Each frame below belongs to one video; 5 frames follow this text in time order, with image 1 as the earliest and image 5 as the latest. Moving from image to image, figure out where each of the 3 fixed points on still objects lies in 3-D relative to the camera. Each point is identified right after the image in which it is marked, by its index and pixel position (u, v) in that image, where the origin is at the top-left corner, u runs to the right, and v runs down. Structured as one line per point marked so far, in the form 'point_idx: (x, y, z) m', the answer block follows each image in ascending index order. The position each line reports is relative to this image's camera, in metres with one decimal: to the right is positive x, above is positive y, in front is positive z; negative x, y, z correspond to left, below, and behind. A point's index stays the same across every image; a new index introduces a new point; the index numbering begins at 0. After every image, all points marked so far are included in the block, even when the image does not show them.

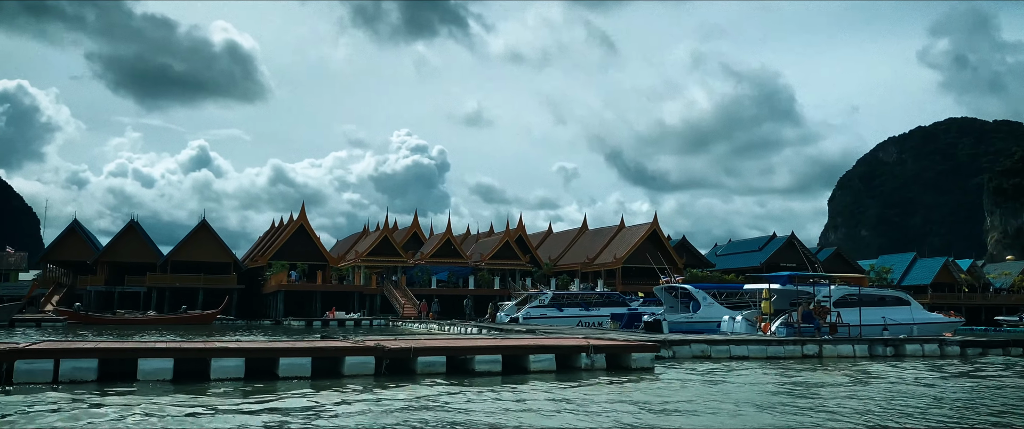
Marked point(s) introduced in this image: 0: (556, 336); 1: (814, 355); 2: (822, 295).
0: (+1.2, -2.9, +19.5) m
1: (+6.0, -2.8, +16.4) m
2: (+7.5, -1.9, +19.8) m
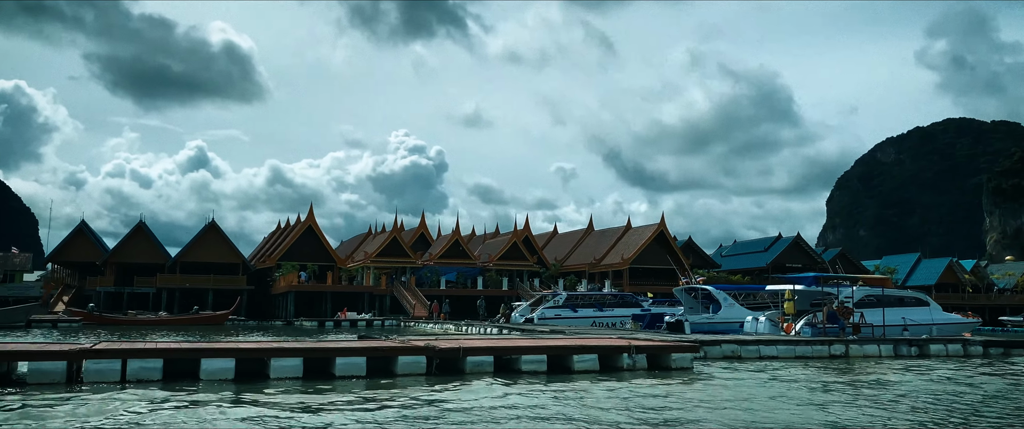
0: (+1.8, -2.9, +19.8) m
1: (+6.6, -2.8, +16.7) m
2: (+8.1, -2.0, +20.1) m
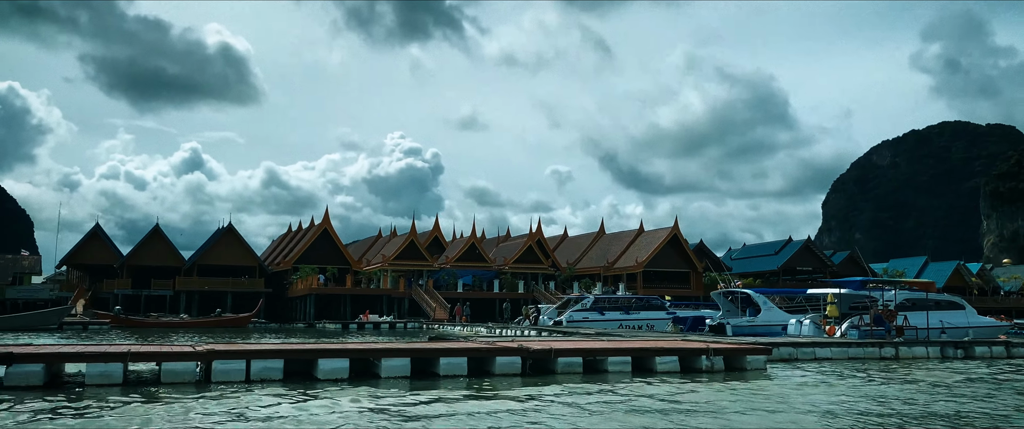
0: (+3.1, -3.1, +20.3) m
1: (+7.9, -3.0, +17.3) m
2: (+9.4, -2.1, +20.7) m
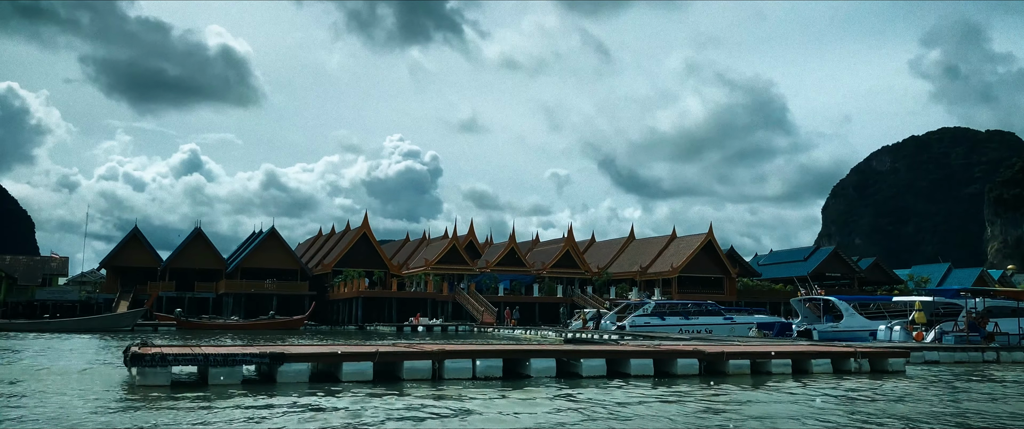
0: (+5.8, -3.3, +21.5) m
1: (+10.7, -3.3, +18.4) m
2: (+12.1, -2.4, +21.9) m
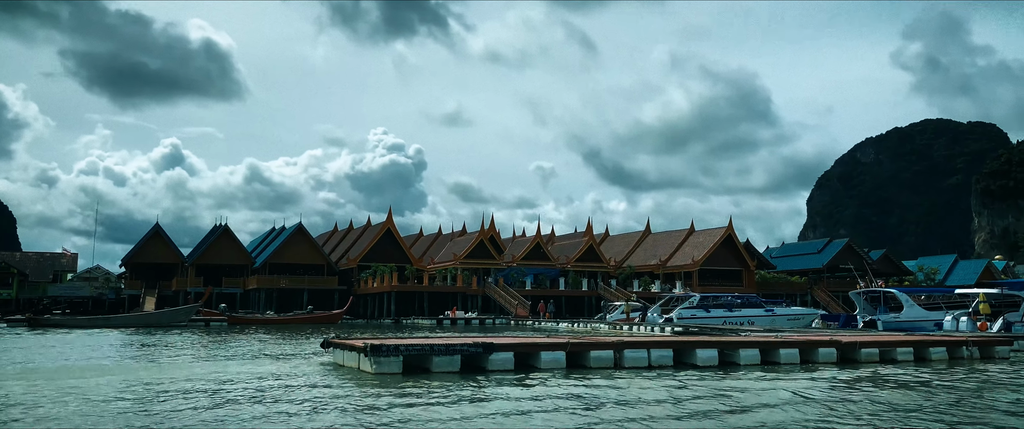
0: (+8.3, -3.3, +22.7) m
1: (+13.2, -3.2, +19.7) m
2: (+14.6, -2.3, +23.2) m
